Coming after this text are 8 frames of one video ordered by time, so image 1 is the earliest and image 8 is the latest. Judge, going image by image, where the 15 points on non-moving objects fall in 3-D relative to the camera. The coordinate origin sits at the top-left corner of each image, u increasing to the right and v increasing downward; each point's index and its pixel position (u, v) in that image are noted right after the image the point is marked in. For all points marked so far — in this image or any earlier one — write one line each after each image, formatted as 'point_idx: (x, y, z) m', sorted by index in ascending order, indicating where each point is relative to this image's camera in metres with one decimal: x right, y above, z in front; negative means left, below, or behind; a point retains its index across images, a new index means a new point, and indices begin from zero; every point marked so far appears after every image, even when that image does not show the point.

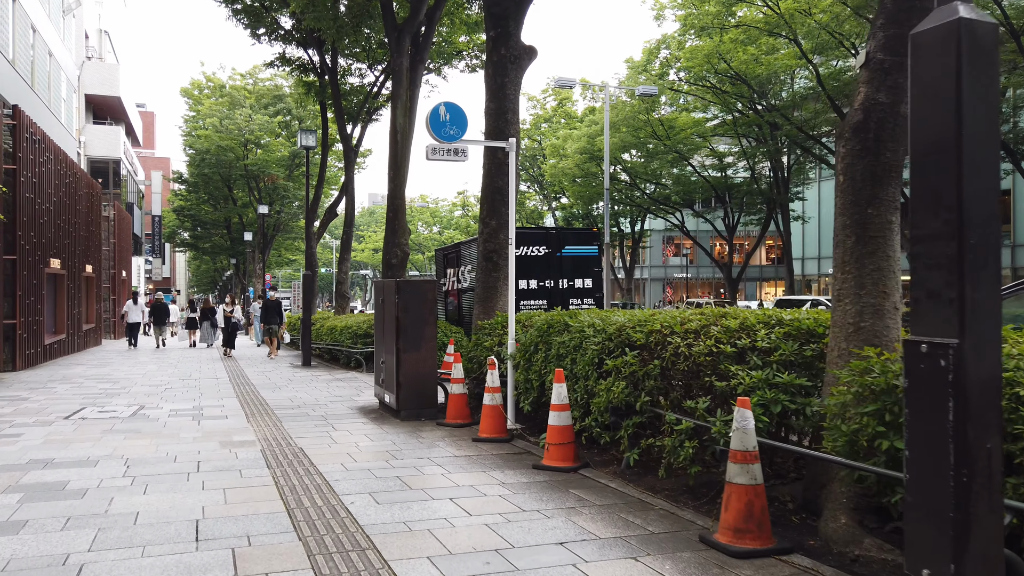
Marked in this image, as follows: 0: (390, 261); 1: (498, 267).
0: (-2.6, +0.6, +15.5) m
1: (-0.2, +0.3, +9.5) m
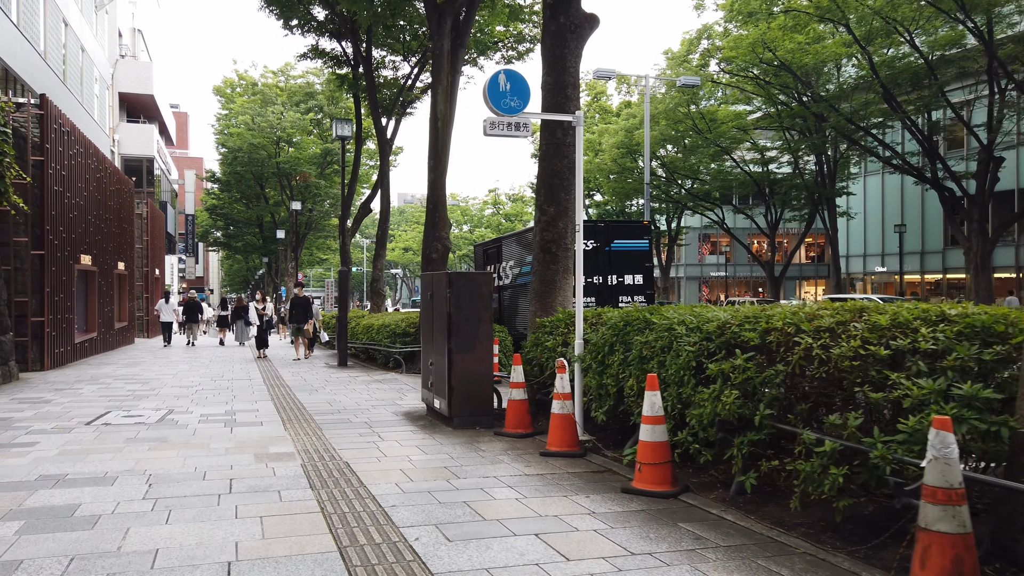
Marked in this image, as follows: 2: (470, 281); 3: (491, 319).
0: (-1.7, +0.7, +14.7) m
1: (+0.5, +0.3, +8.6) m
2: (-0.4, +0.1, +7.6) m
3: (-0.2, -0.3, +7.7) m
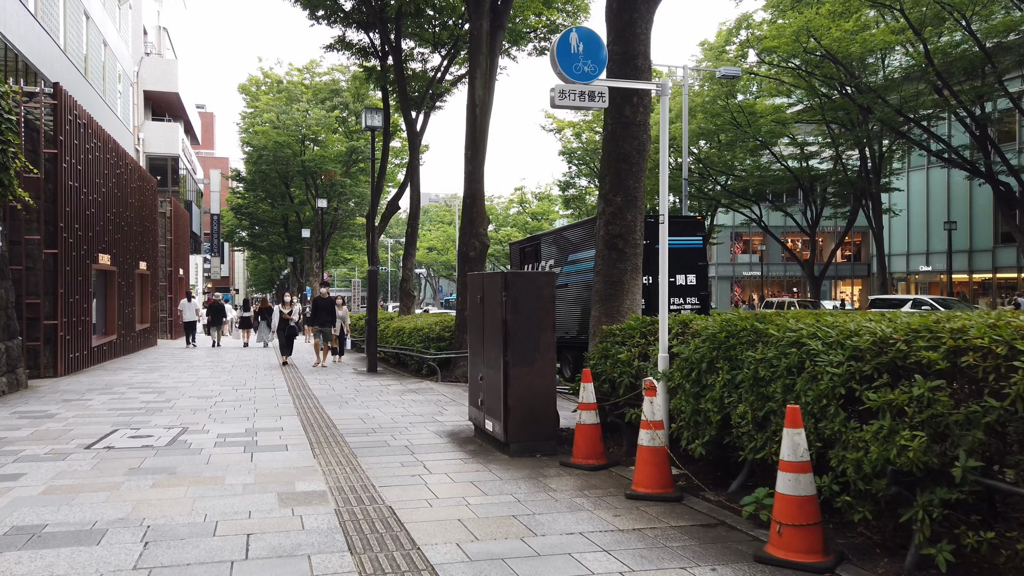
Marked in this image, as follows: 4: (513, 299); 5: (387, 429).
0: (-0.9, +0.7, +13.6) m
1: (+1.1, +0.3, +7.5) m
2: (+0.1, 0.0, +6.5) m
3: (+0.4, -0.3, +6.5) m
4: (0.0, -0.1, +6.4) m
5: (-1.3, -1.5, +8.0) m
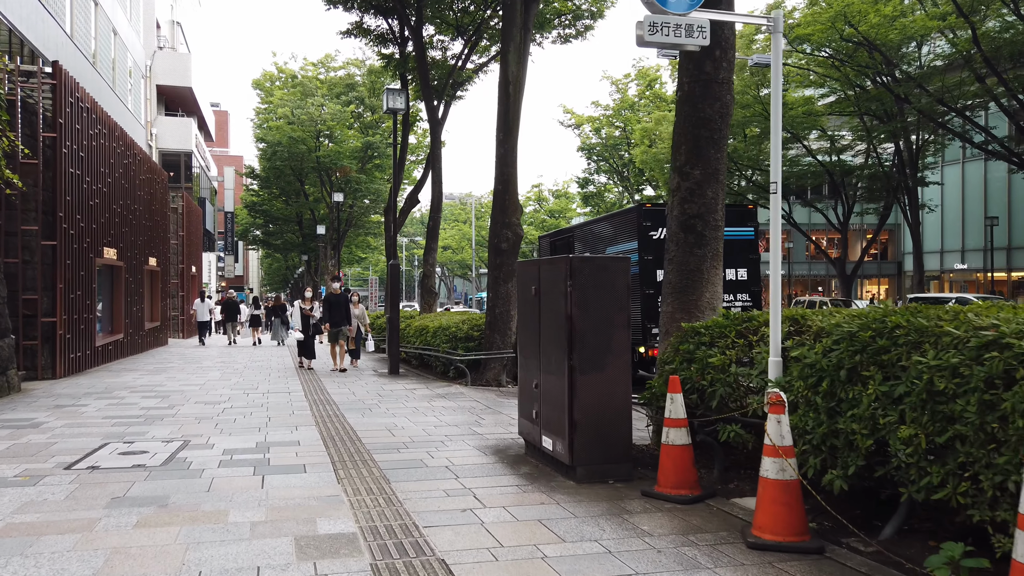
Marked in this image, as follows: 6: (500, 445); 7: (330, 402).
0: (-0.3, +0.7, +12.4) m
1: (+1.6, +0.4, +6.3) m
2: (+0.6, +0.1, +5.3) m
3: (+0.8, -0.3, +5.3) m
4: (+0.5, 0.0, +5.3) m
5: (-0.8, -1.4, +6.9) m
6: (-0.1, -1.4, +6.7) m
7: (-2.3, -1.5, +9.8) m
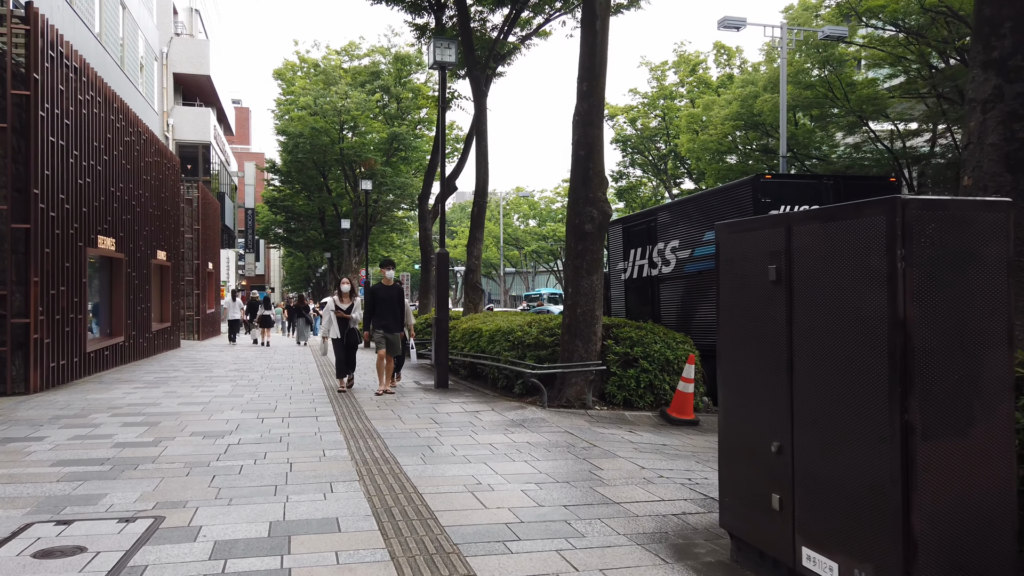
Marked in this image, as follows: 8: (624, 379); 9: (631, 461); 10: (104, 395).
0: (+0.8, +0.8, +9.7) m
1: (+2.5, +0.5, +3.6) m
2: (+1.5, +0.2, +2.6) m
3: (+1.7, -0.2, +2.6) m
4: (+1.4, +0.1, +2.6) m
5: (+0.1, -1.3, +4.2) m
6: (+0.8, -1.3, +4.0) m
7: (-1.3, -1.4, +7.2) m
8: (+1.4, -1.1, +9.4) m
9: (+1.0, -1.4, +6.1) m
10: (-5.6, -1.5, +10.4) m
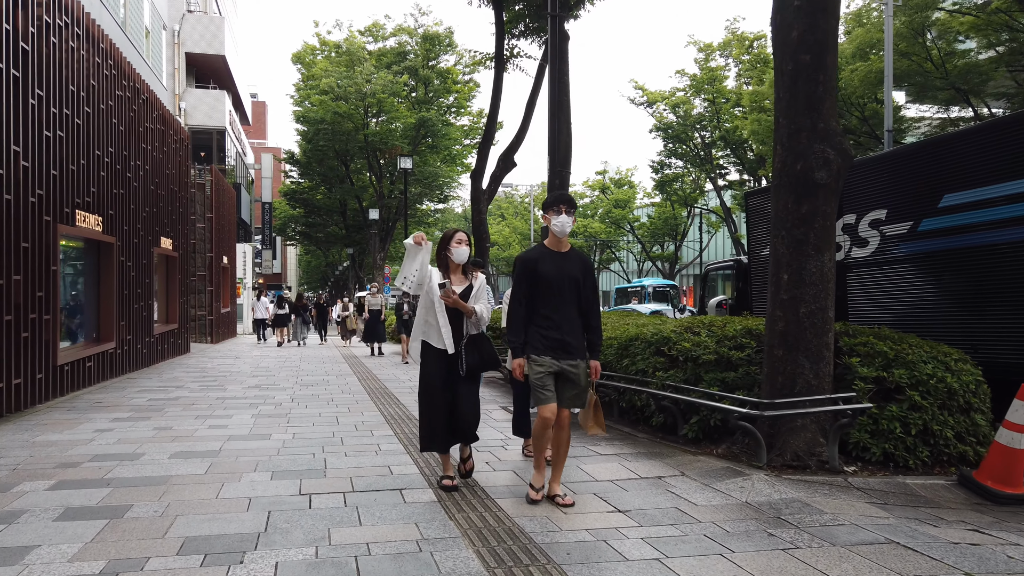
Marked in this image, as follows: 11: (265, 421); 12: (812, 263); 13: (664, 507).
0: (+2.3, +0.9, +6.2) m
1: (+3.9, +0.6, -0.1) m
2: (+2.9, +0.3, -1.0) m
3: (+3.1, -0.1, -1.0) m
4: (+2.7, +0.2, -1.0) m
5: (+1.5, -1.2, +0.6) m
6: (+2.2, -1.2, +0.4) m
7: (+0.1, -1.3, +3.6) m
8: (+2.8, -1.0, +5.8) m
9: (+2.4, -1.3, +2.5) m
10: (-4.1, -1.4, +6.9) m
11: (-2.6, -1.4, +8.0) m
12: (+2.4, +0.2, +6.1) m
13: (+0.9, -1.3, +4.6) m
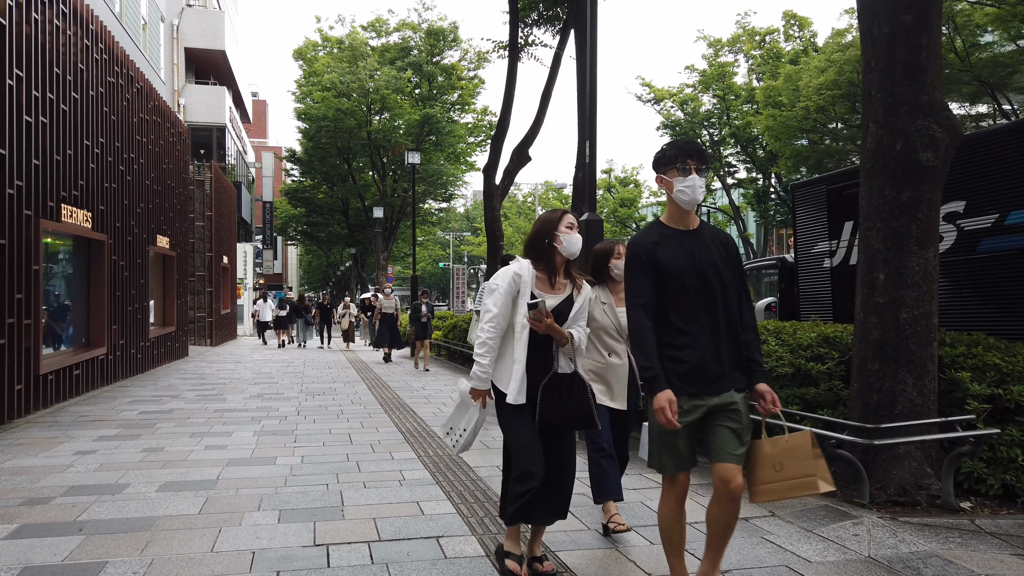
0: (+2.6, +0.9, +5.2) m
1: (+4.2, +0.6, -1.0) m
2: (+3.2, +0.3, -1.9) m
3: (+3.4, -0.1, -1.9) m
4: (+3.0, +0.2, -2.0) m
5: (+1.8, -1.2, -0.3) m
6: (+2.5, -1.2, -0.5) m
7: (+0.4, -1.3, +2.7) m
8: (+3.2, -1.0, +4.9) m
9: (+2.7, -1.3, +1.6) m
10: (-3.8, -1.4, +6.0) m
11: (-2.3, -1.4, +7.1) m
12: (+2.7, +0.2, +5.2) m
13: (+1.3, -1.3, +3.7) m
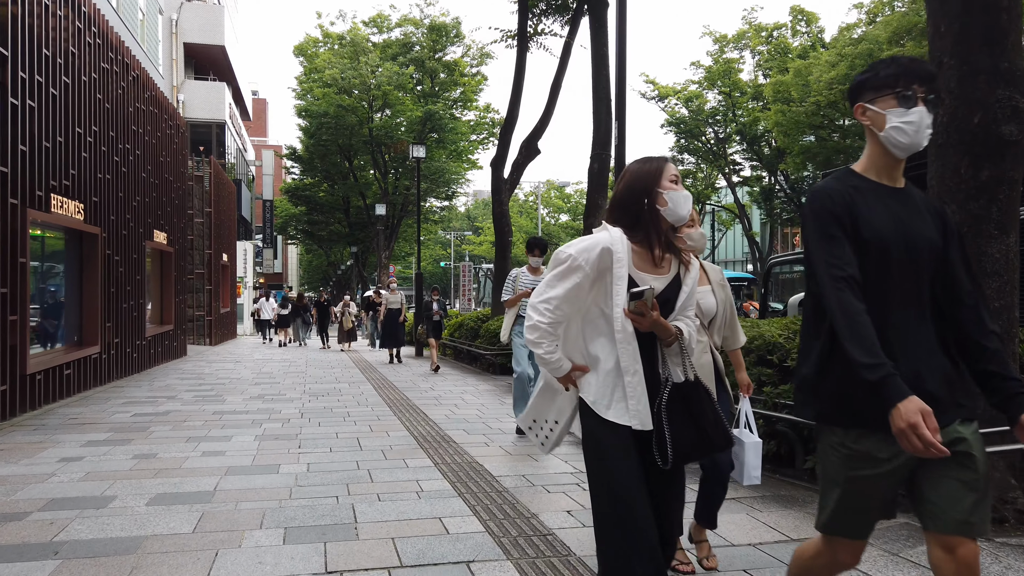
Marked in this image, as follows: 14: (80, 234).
0: (+2.8, +1.0, +4.7) m
1: (+4.4, +0.6, -1.5) m
2: (+3.4, +0.4, -2.5) m
3: (+3.6, 0.0, -2.4) m
4: (+3.2, +0.2, -2.5) m
5: (+2.0, -1.2, -0.8) m
6: (+2.7, -1.1, -1.0) m
7: (+0.6, -1.2, +2.1) m
8: (+3.4, -1.0, +4.3) m
9: (+2.9, -1.2, +1.0) m
10: (-3.6, -1.3, +5.5) m
11: (-2.1, -1.3, +6.6) m
12: (+2.9, +0.3, +4.6) m
13: (+1.5, -1.3, +3.1) m
14: (-6.1, +0.8, +10.8) m
